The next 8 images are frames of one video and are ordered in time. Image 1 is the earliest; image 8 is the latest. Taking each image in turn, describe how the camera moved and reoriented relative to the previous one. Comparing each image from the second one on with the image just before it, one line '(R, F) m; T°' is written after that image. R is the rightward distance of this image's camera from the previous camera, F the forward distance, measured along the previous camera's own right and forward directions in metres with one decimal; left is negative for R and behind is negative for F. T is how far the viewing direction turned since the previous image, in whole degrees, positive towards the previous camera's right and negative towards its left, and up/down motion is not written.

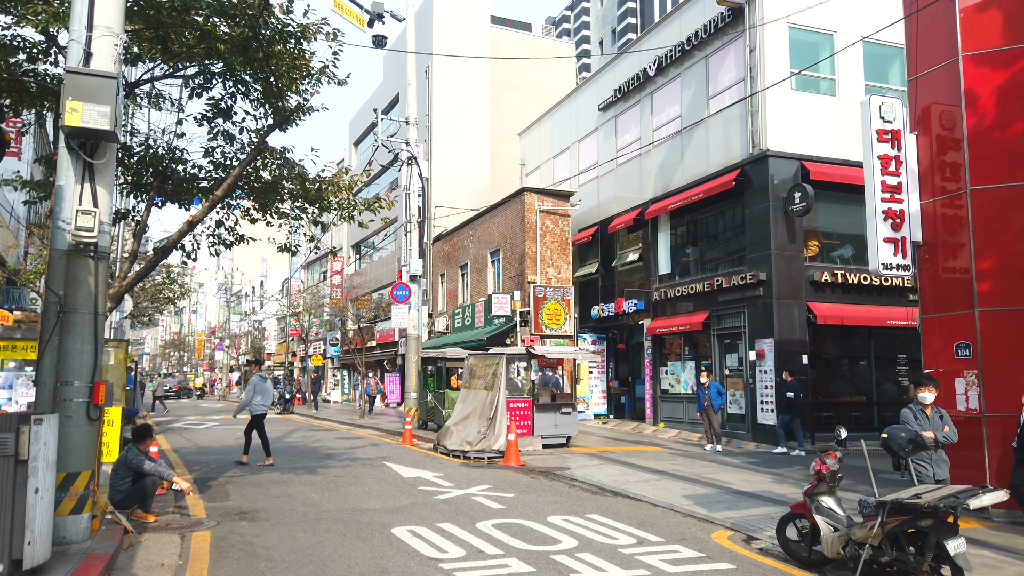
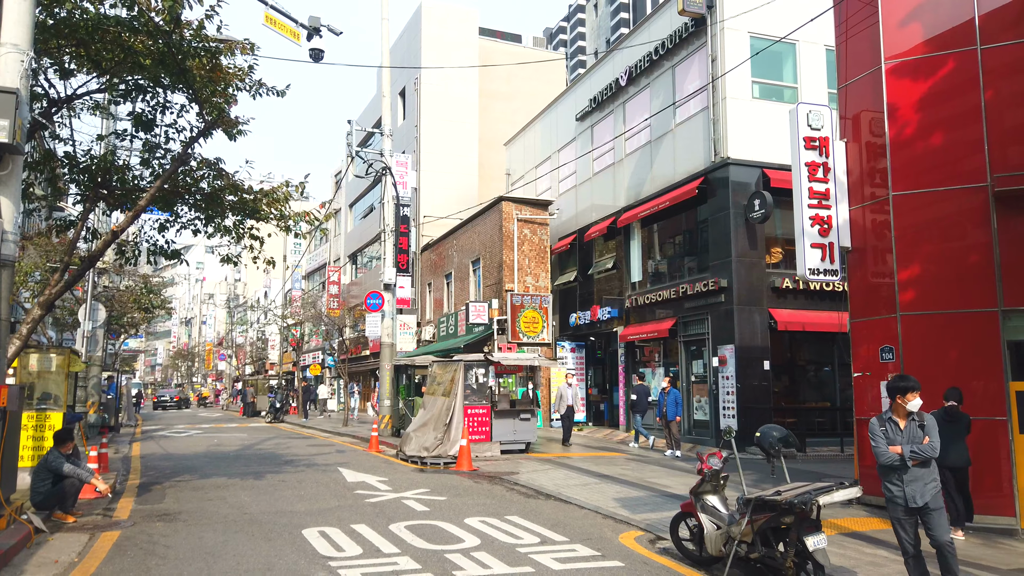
(+1.1, -0.2) m; -1°
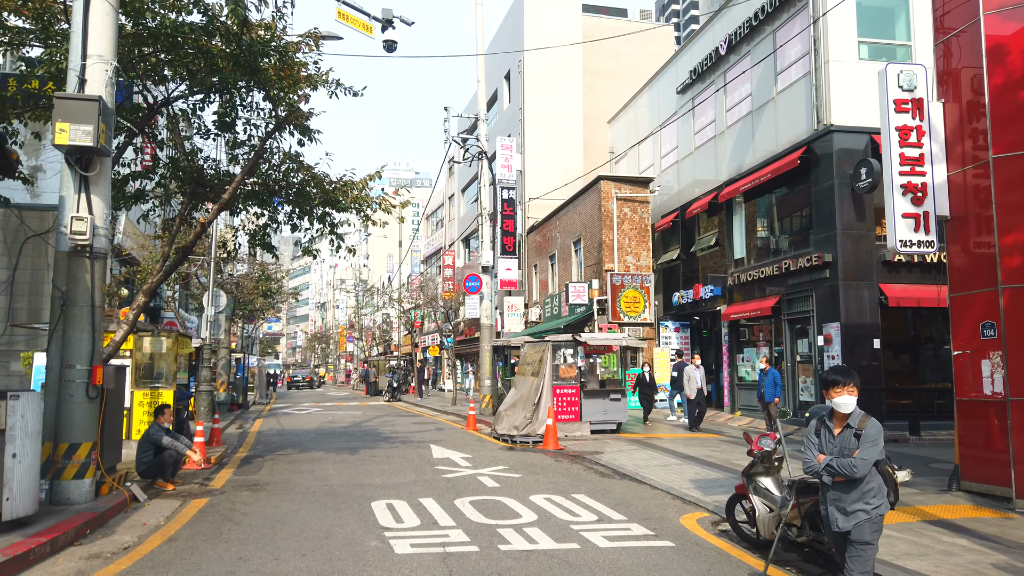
(+0.7, 0.0) m; -9°
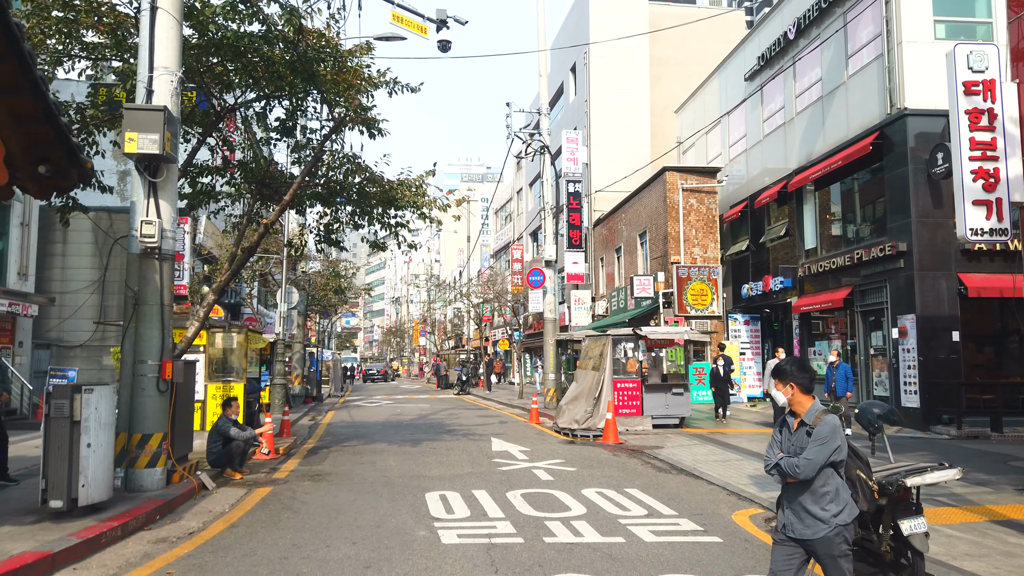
(+0.3, -0.1) m; -5°
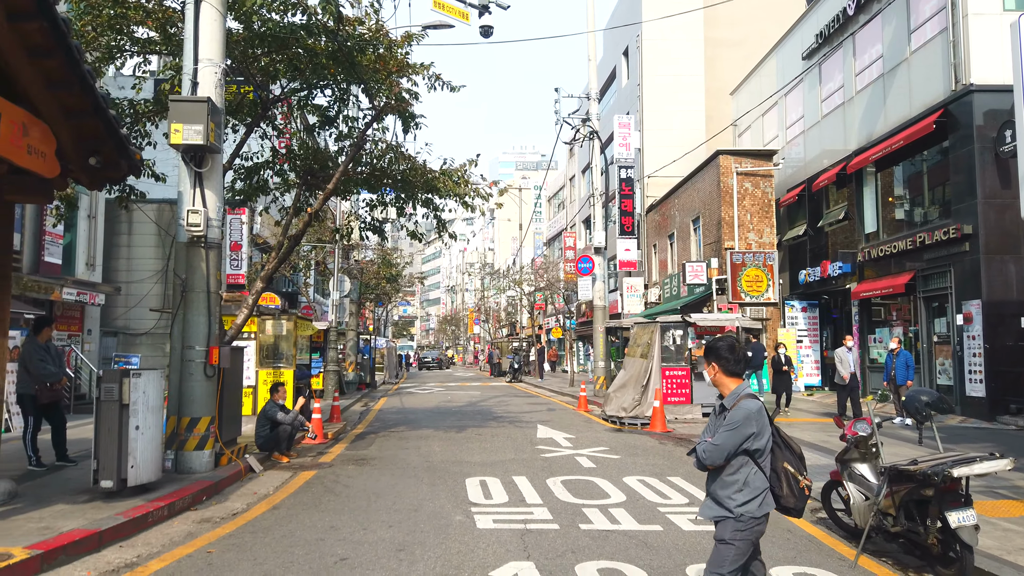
(+0.2, +0.1) m; -4°
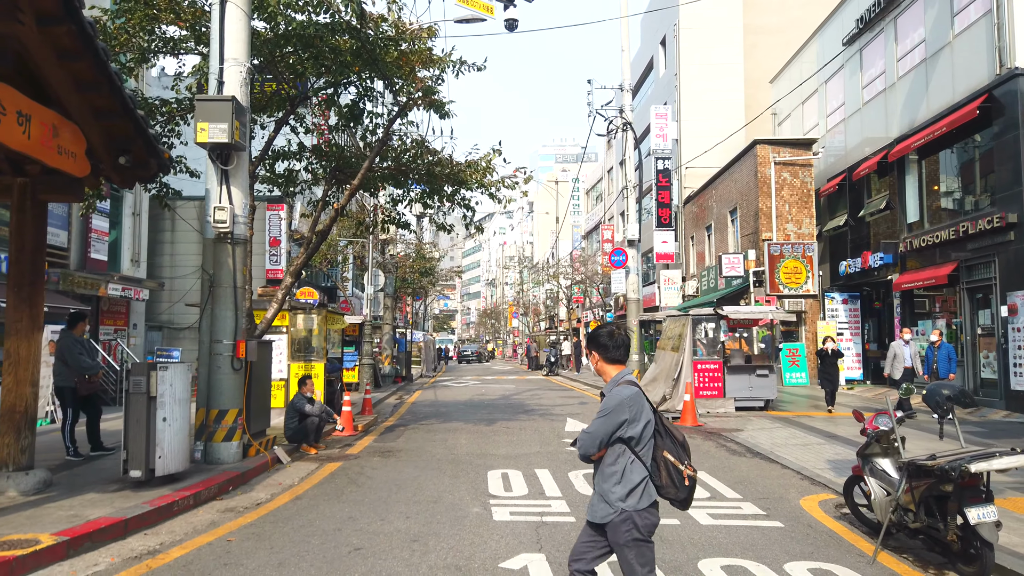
(+0.2, 0.0) m; -3°
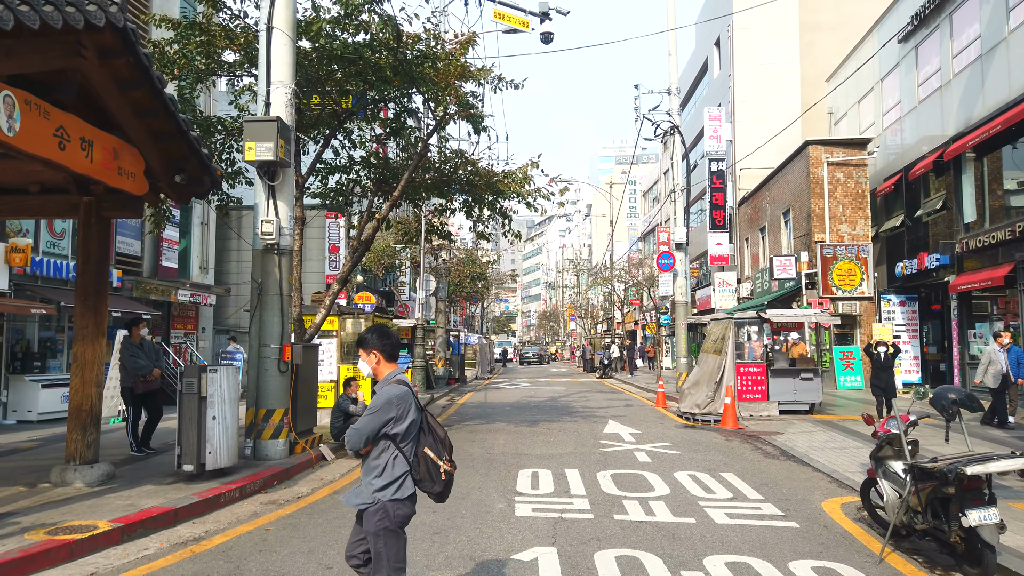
(+0.4, -0.3) m; -5°
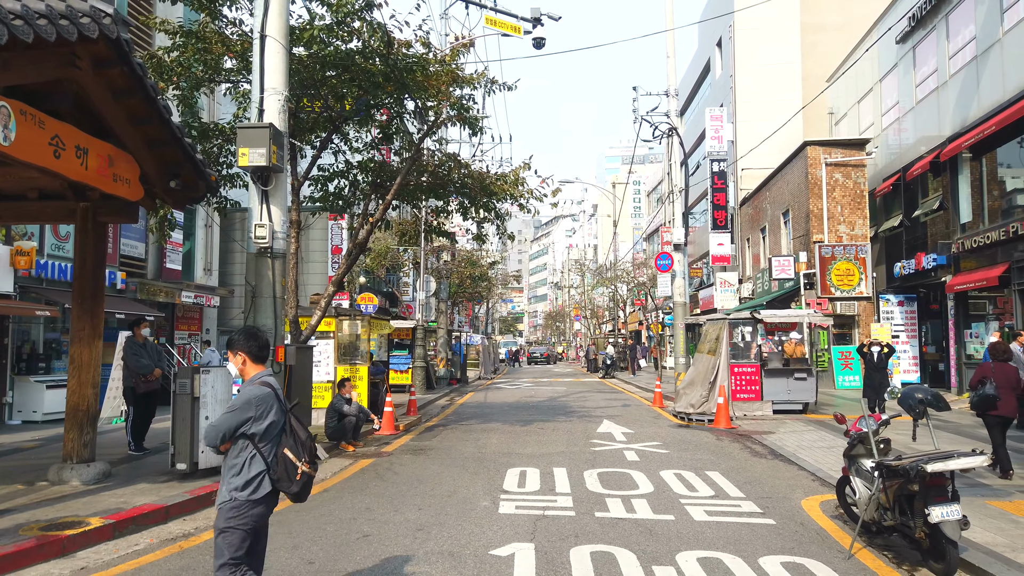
(+0.2, -0.2) m; -1°
